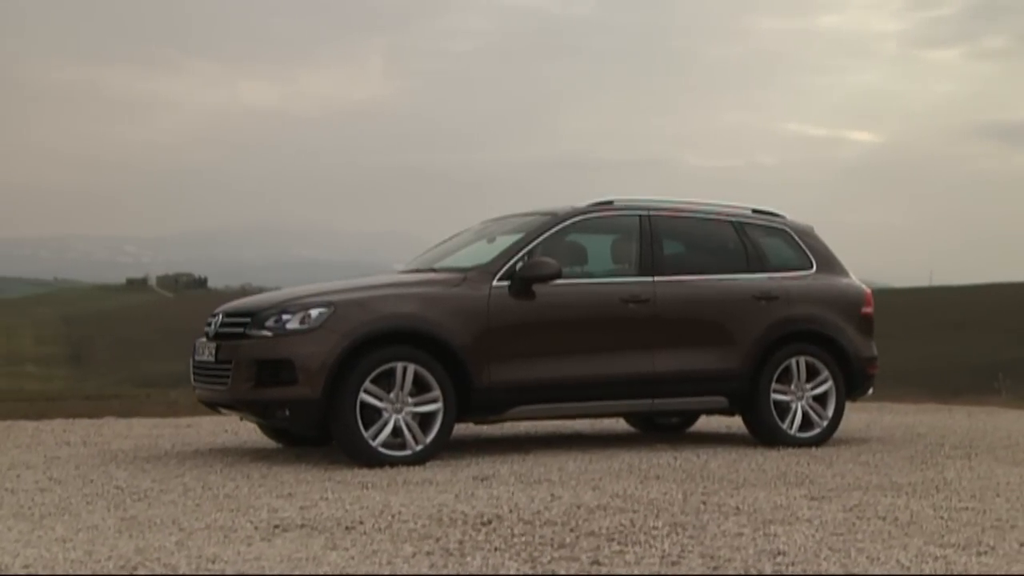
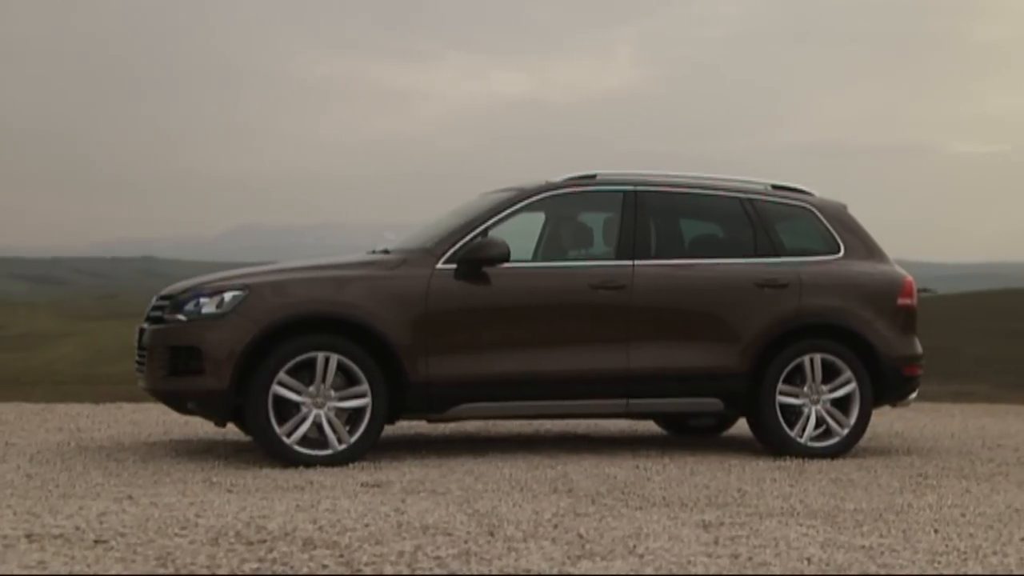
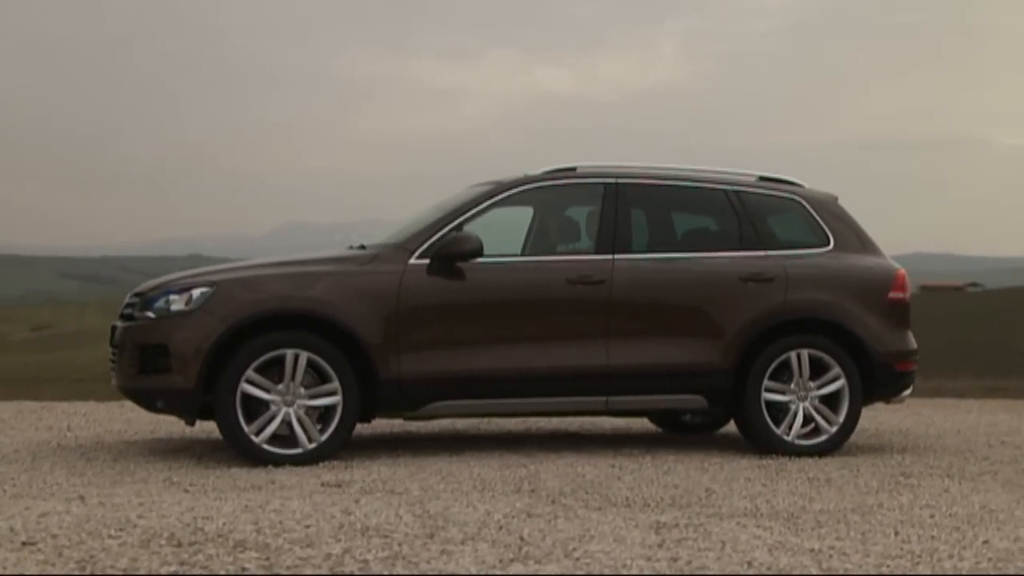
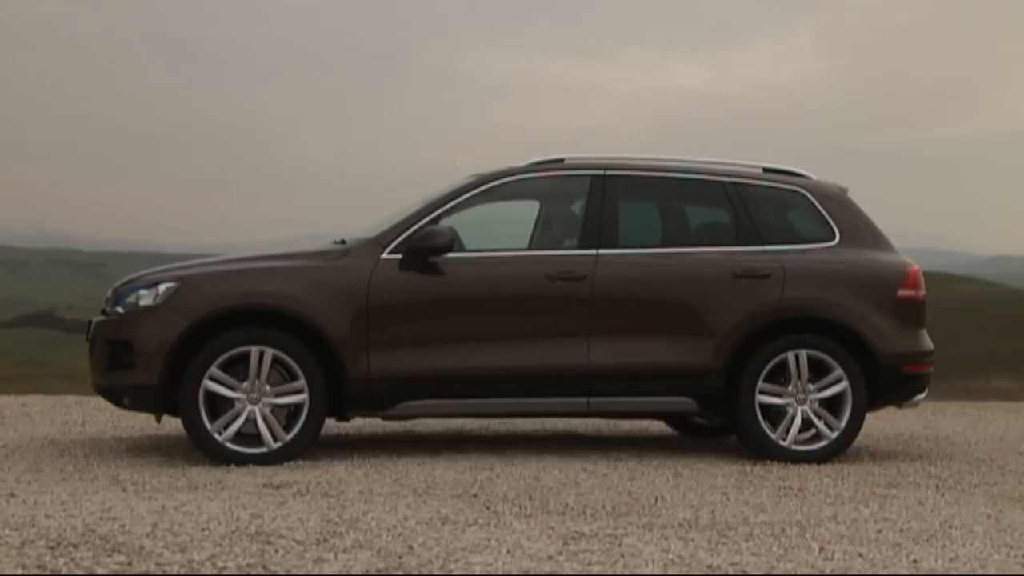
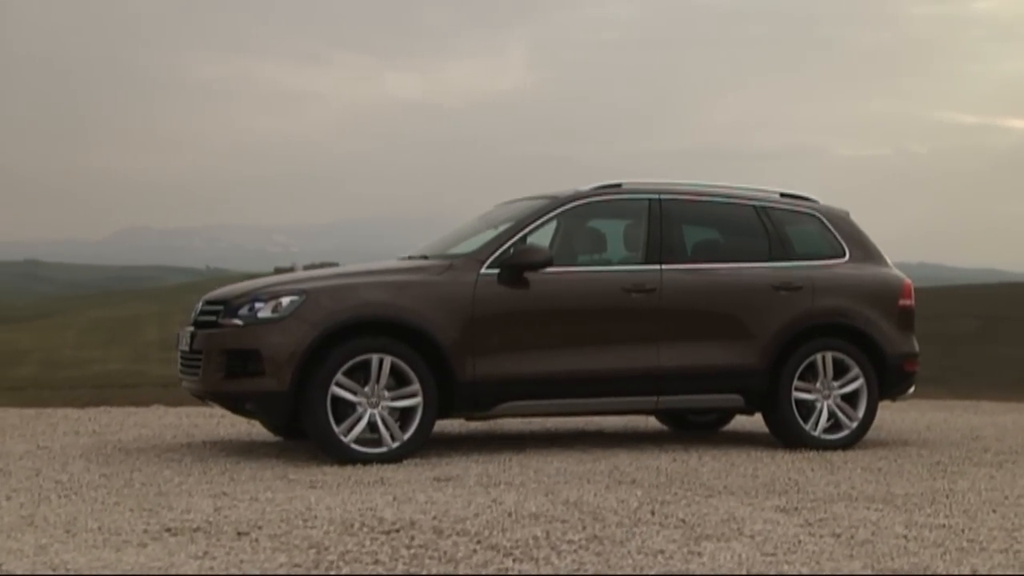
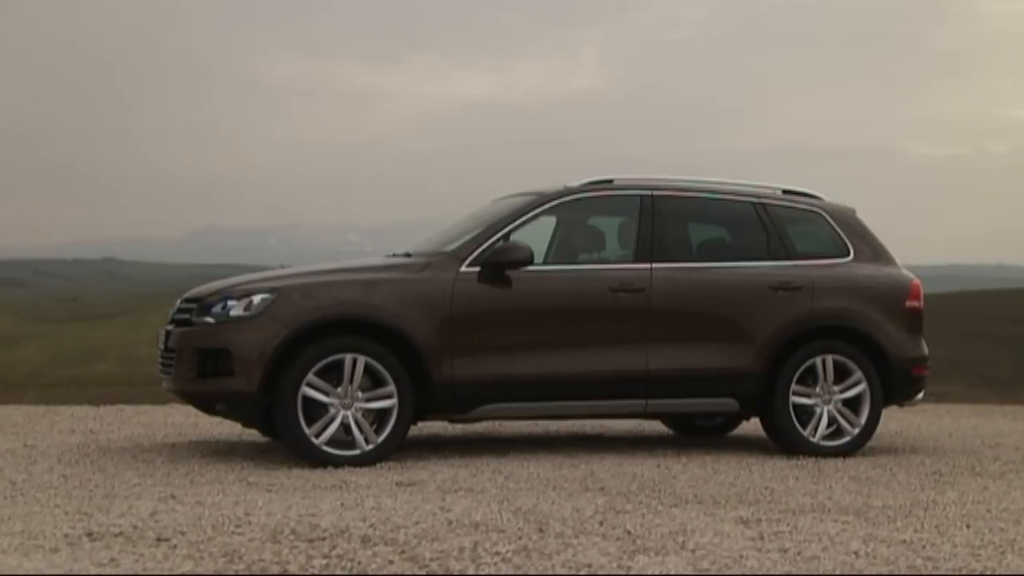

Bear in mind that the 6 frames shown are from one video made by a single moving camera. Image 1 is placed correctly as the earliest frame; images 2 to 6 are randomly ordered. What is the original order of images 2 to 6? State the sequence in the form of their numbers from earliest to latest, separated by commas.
5, 6, 2, 3, 4
